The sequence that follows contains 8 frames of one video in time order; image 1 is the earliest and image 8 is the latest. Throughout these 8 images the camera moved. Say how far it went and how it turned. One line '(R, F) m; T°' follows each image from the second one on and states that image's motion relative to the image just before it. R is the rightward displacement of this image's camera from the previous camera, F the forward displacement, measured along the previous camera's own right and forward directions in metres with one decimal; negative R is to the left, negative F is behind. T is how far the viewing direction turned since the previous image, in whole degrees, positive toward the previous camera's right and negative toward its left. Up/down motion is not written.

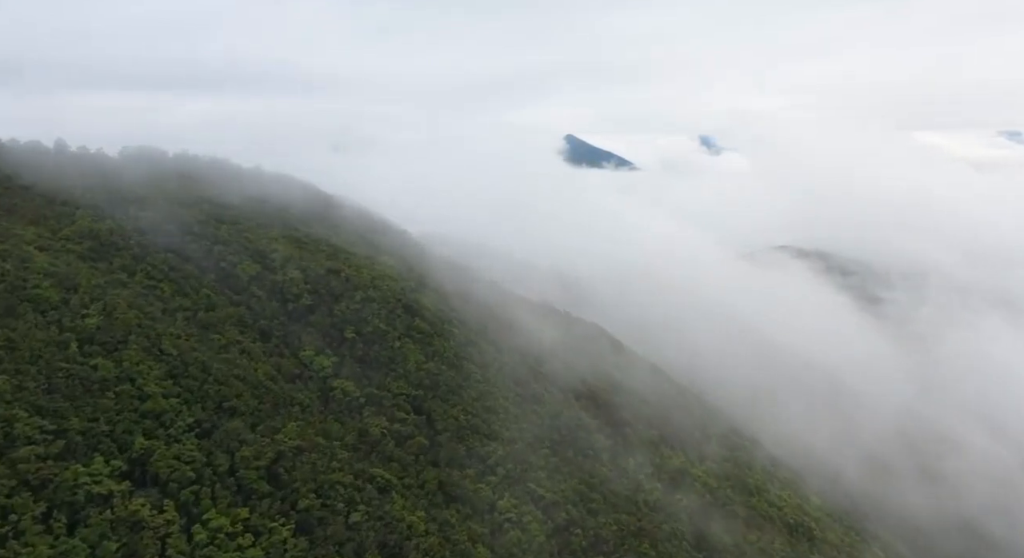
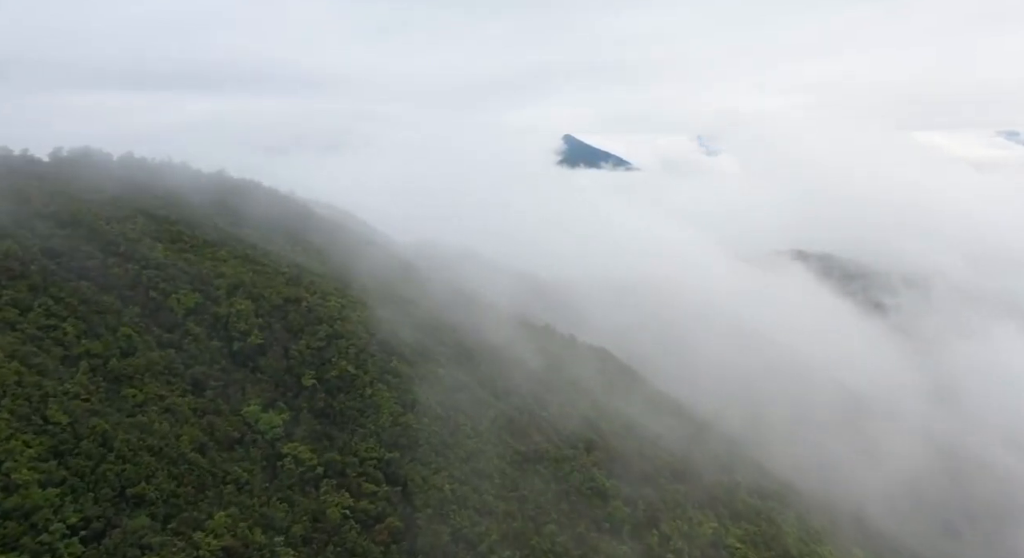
(+0.1, +6.8) m; 0°
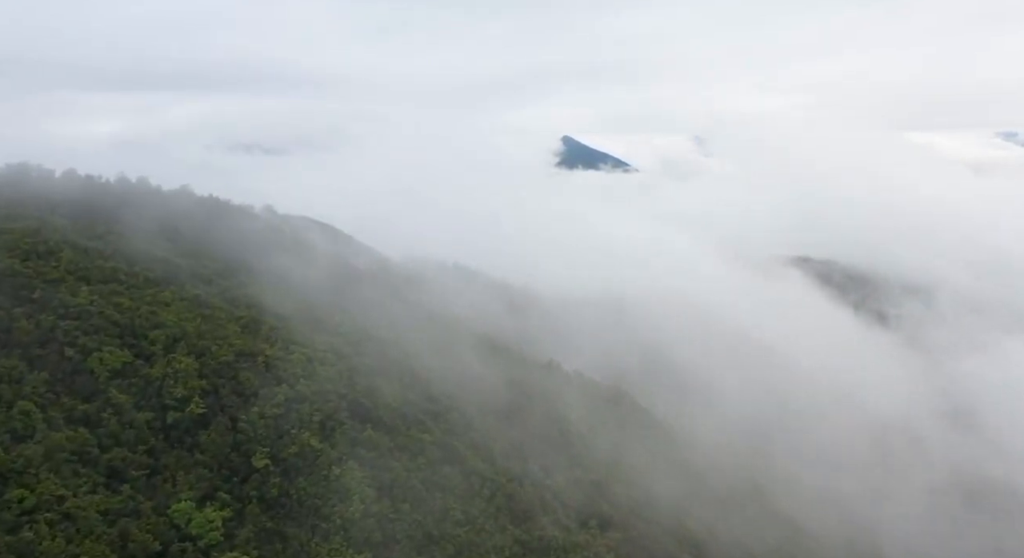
(0.0, +5.6) m; 0°
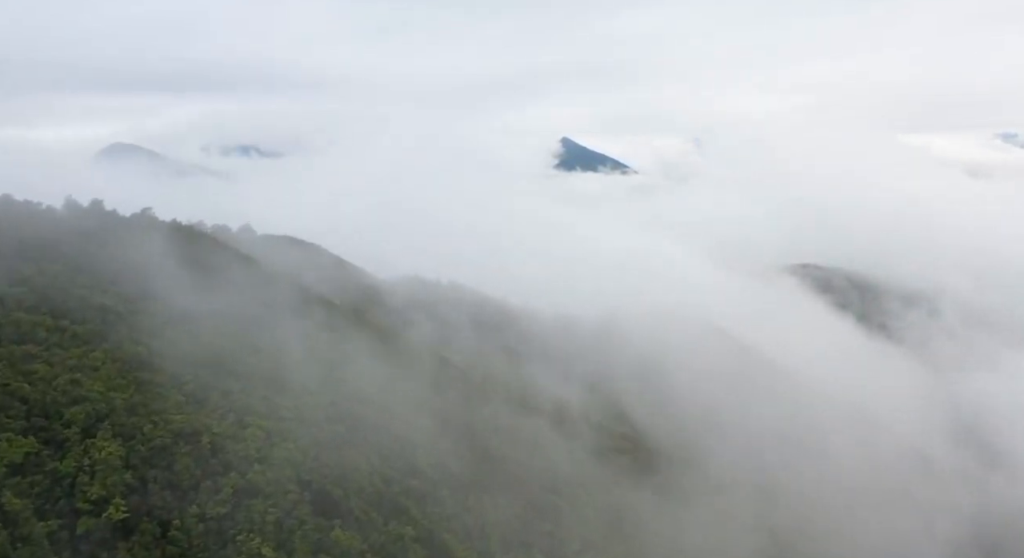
(0.0, +4.9) m; 0°
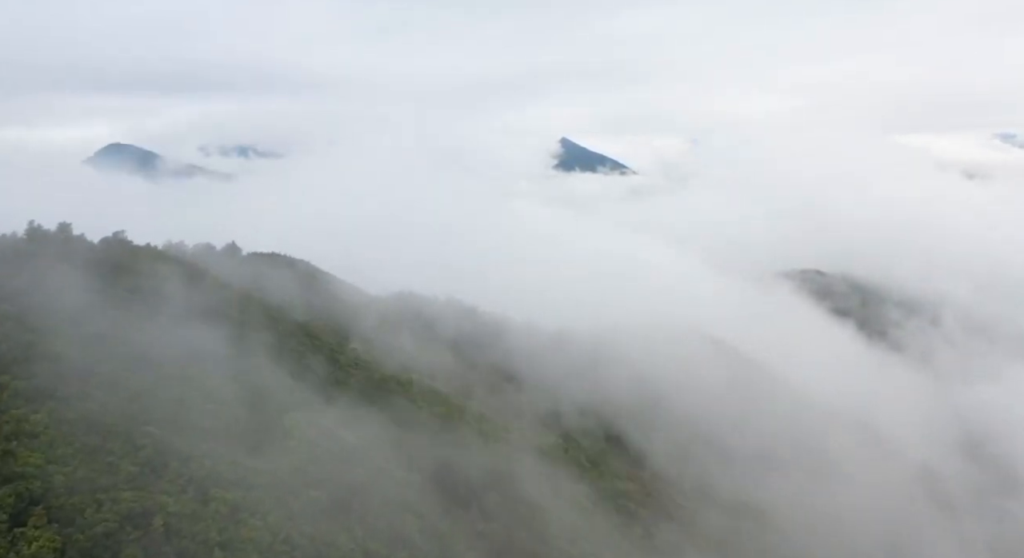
(0.0, +3.0) m; 0°
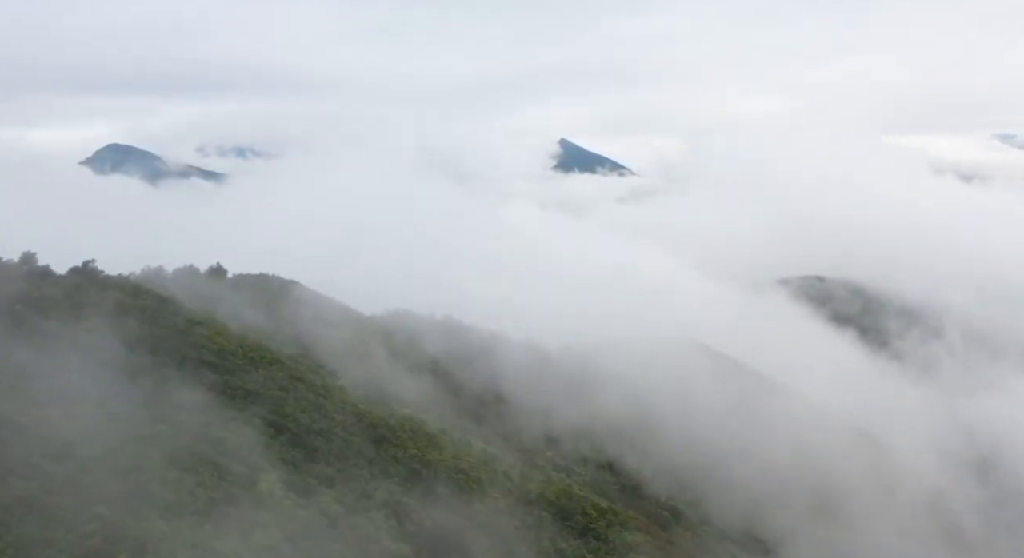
(+0.6, +2.7) m; 0°
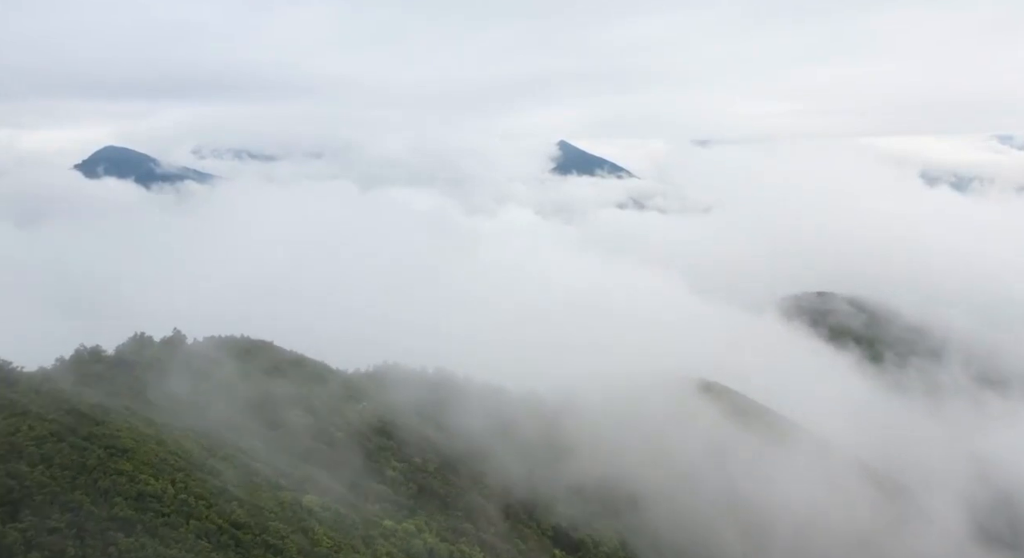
(+0.3, +6.4) m; 0°
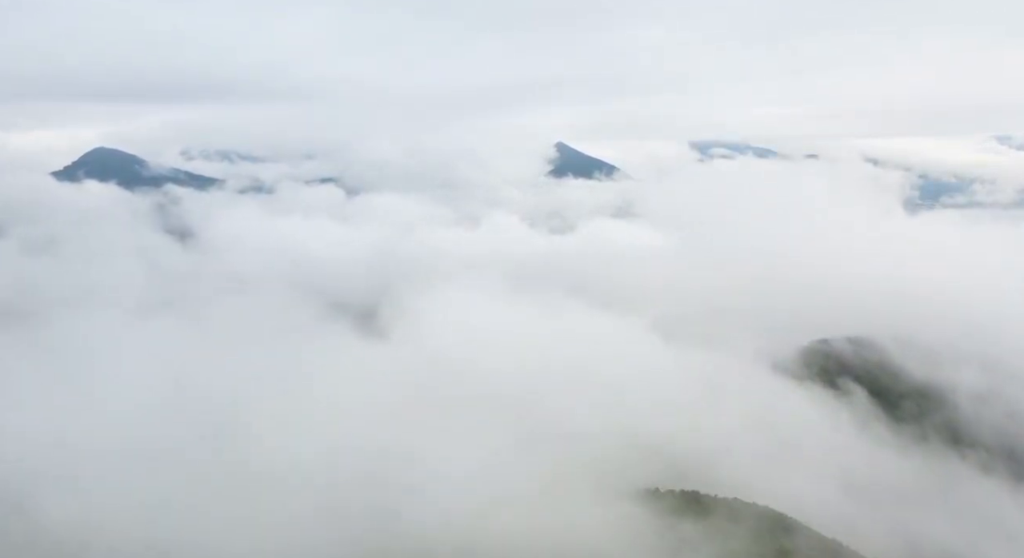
(+5.5, +19.8) m; 0°
